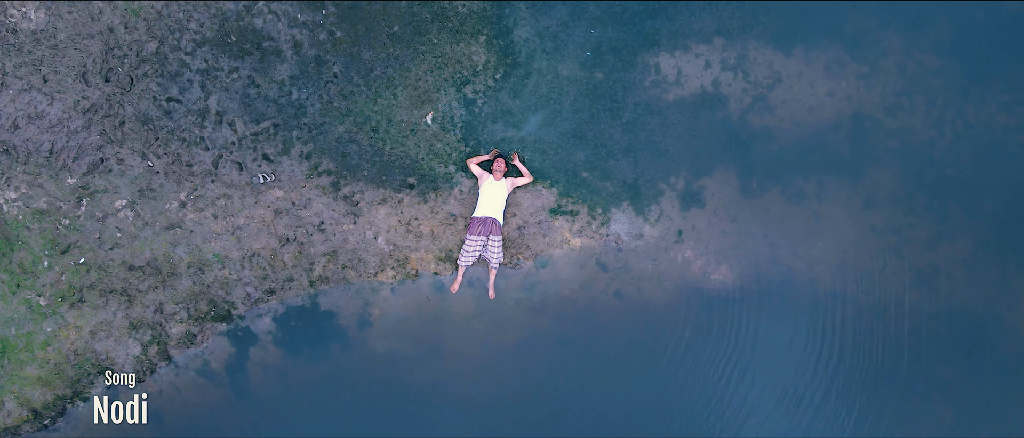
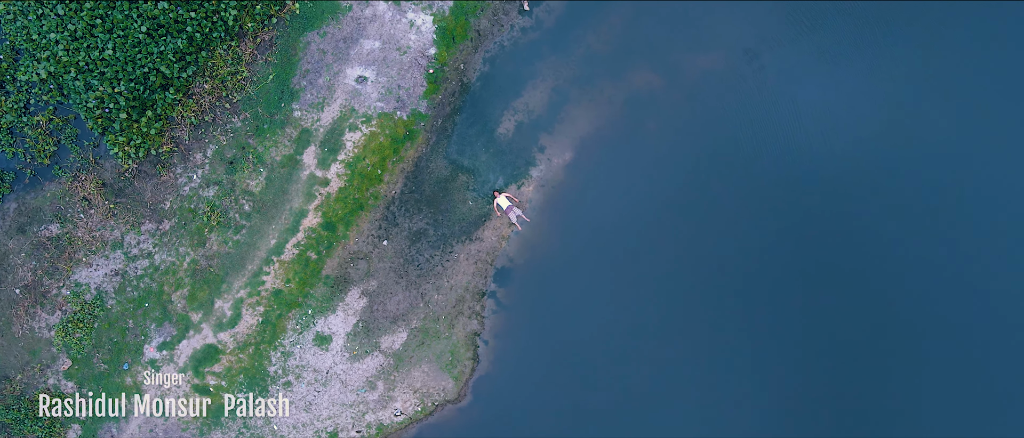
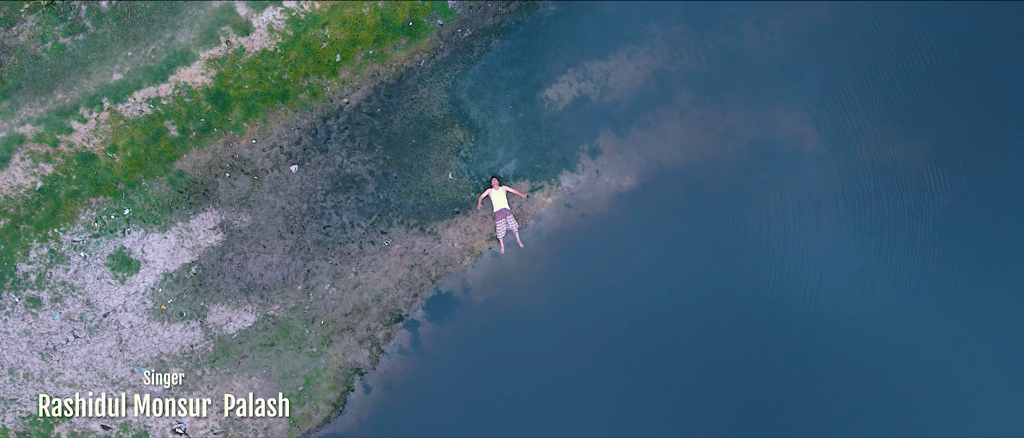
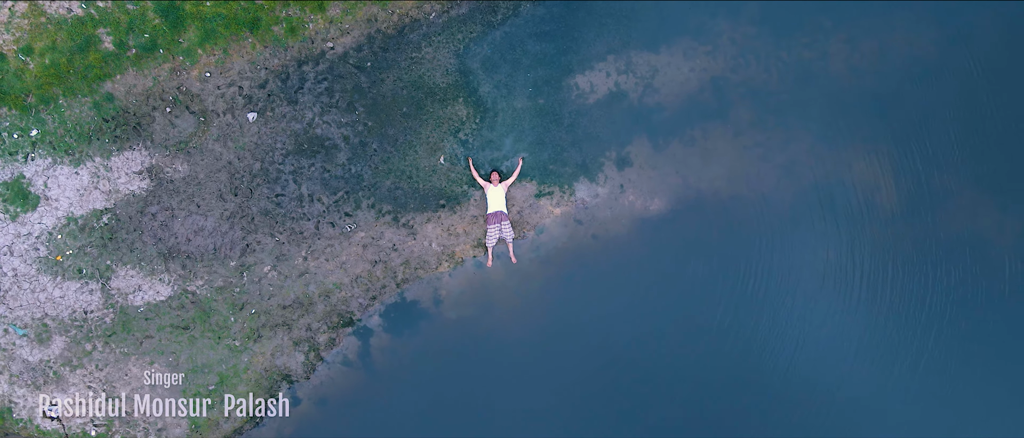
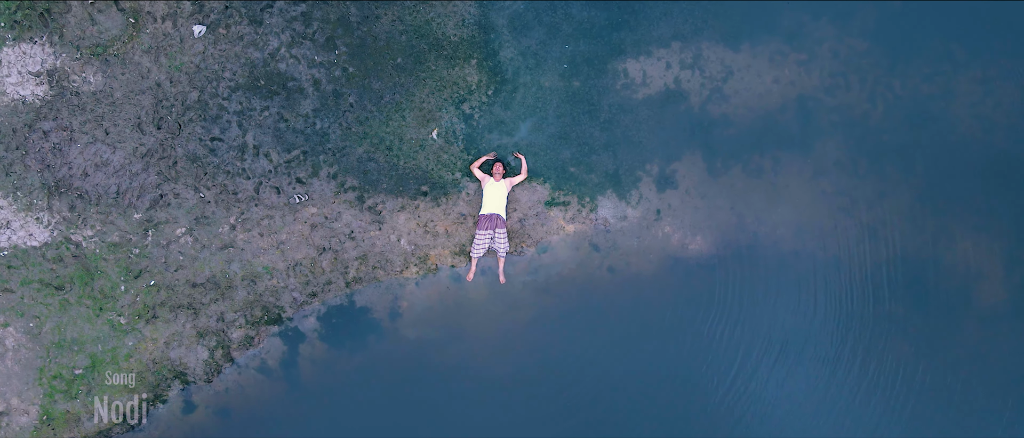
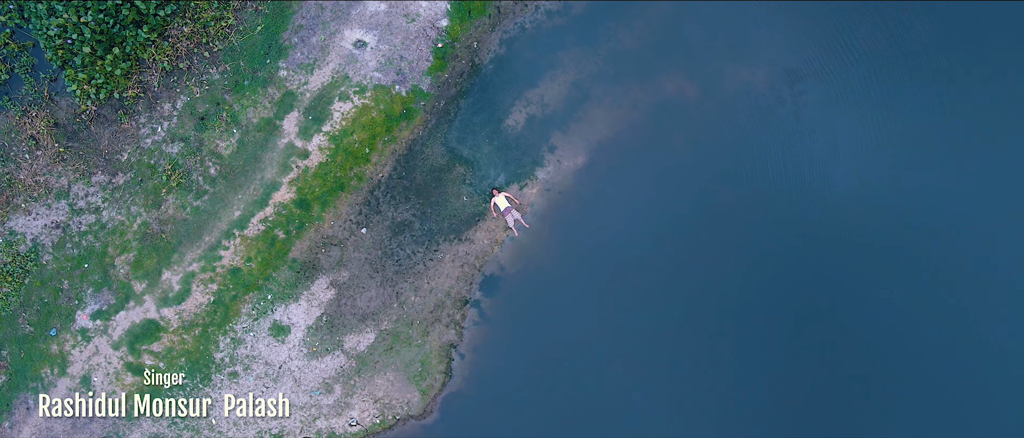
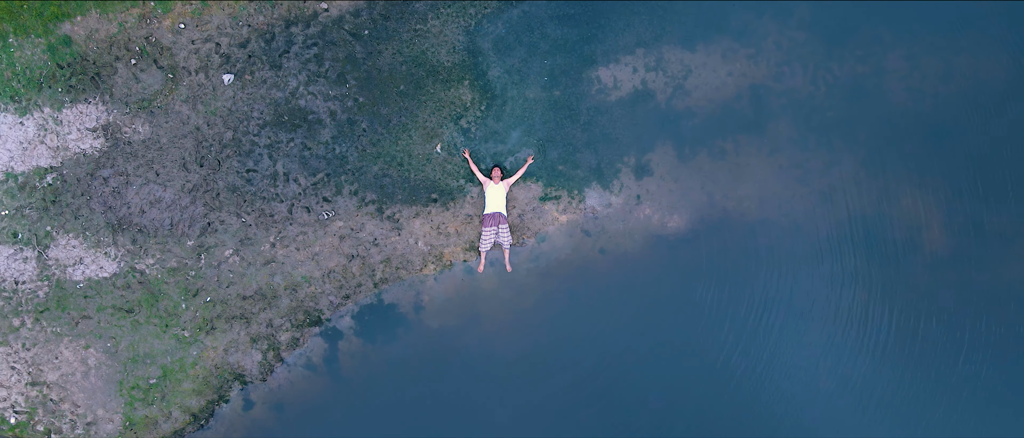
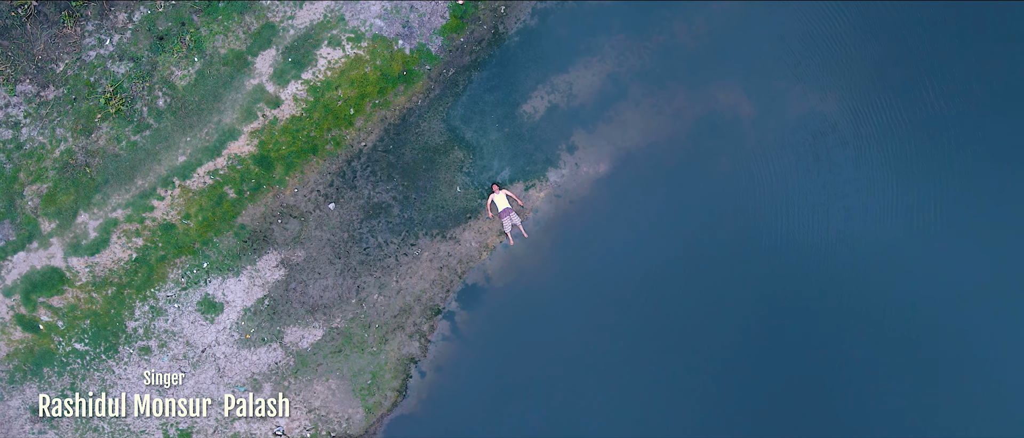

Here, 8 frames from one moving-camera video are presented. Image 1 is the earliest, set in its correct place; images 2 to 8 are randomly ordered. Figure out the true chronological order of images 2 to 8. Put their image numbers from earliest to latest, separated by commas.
5, 7, 4, 3, 8, 6, 2
